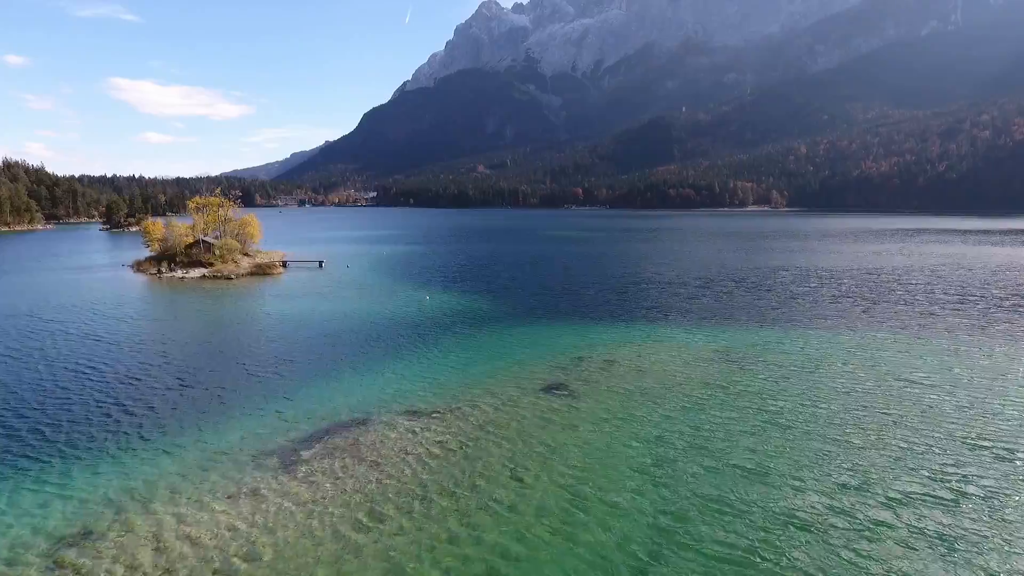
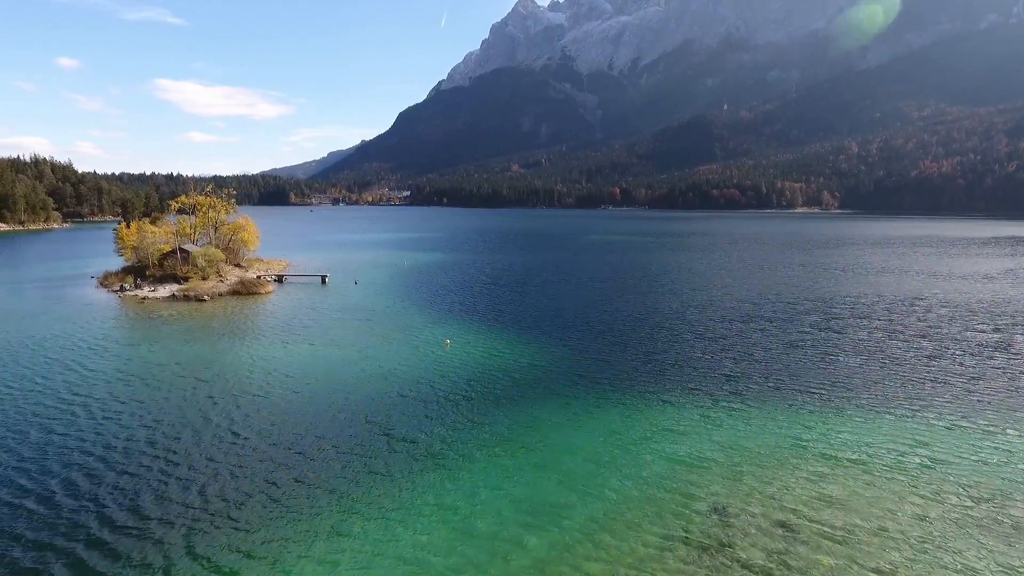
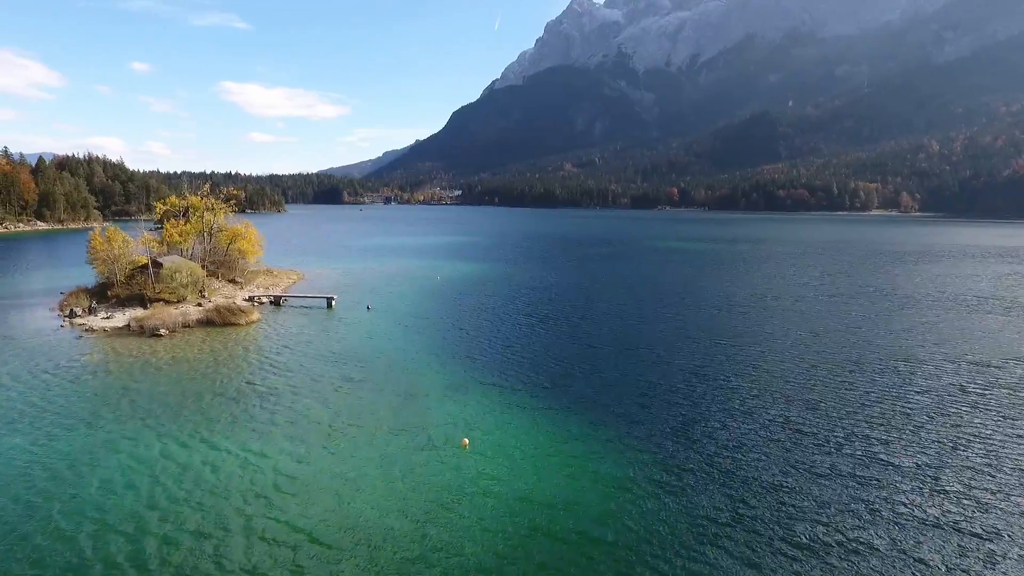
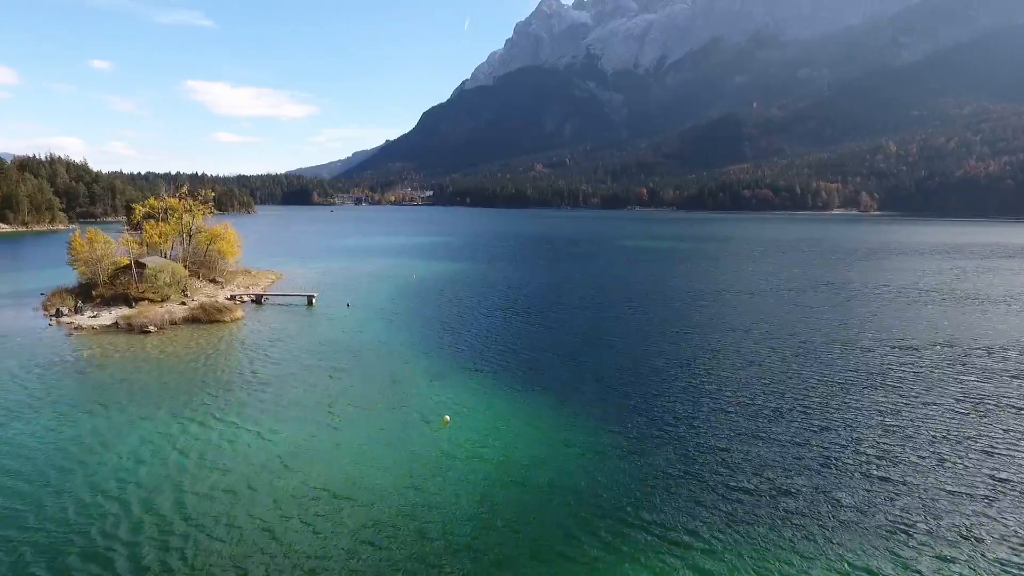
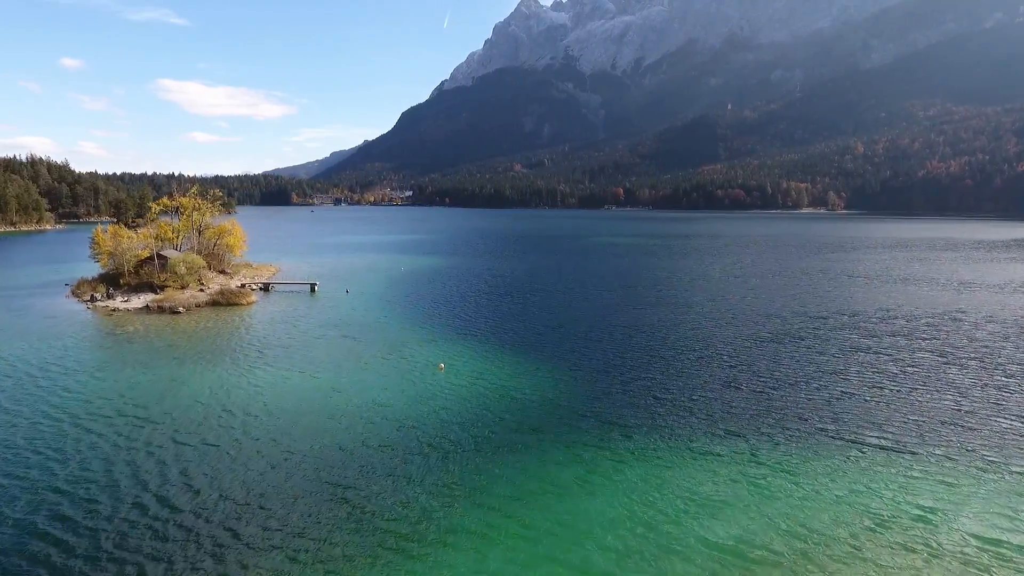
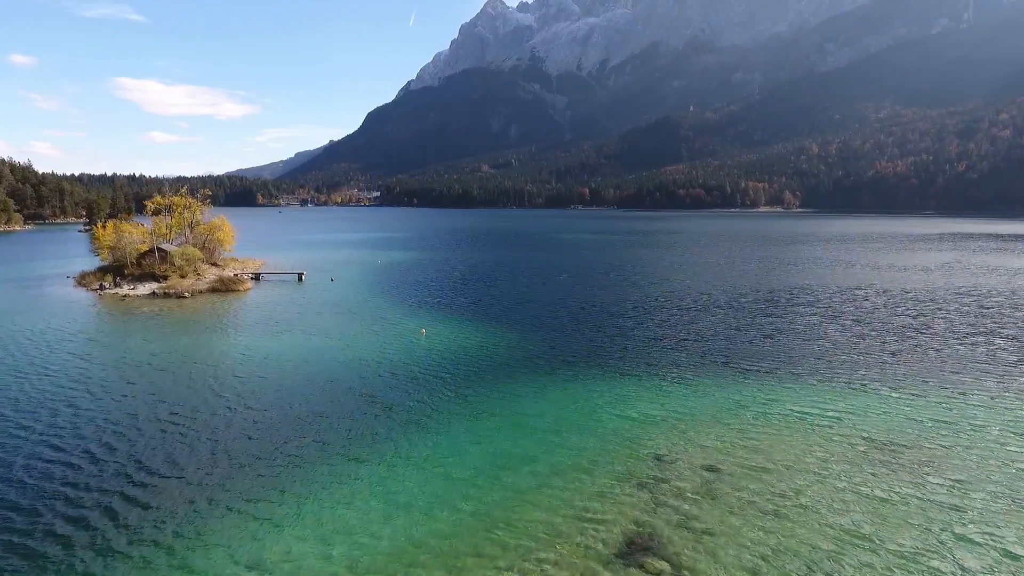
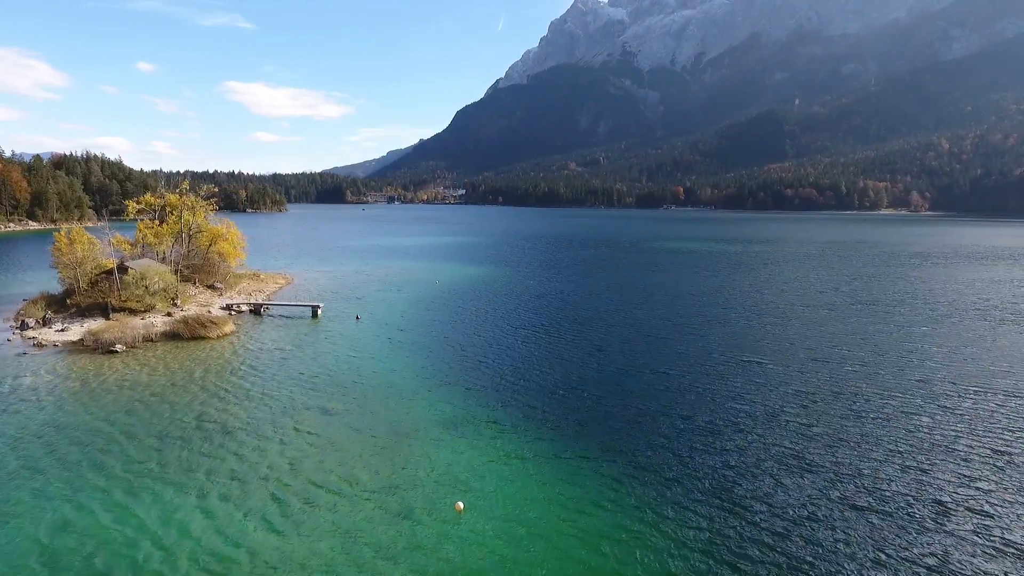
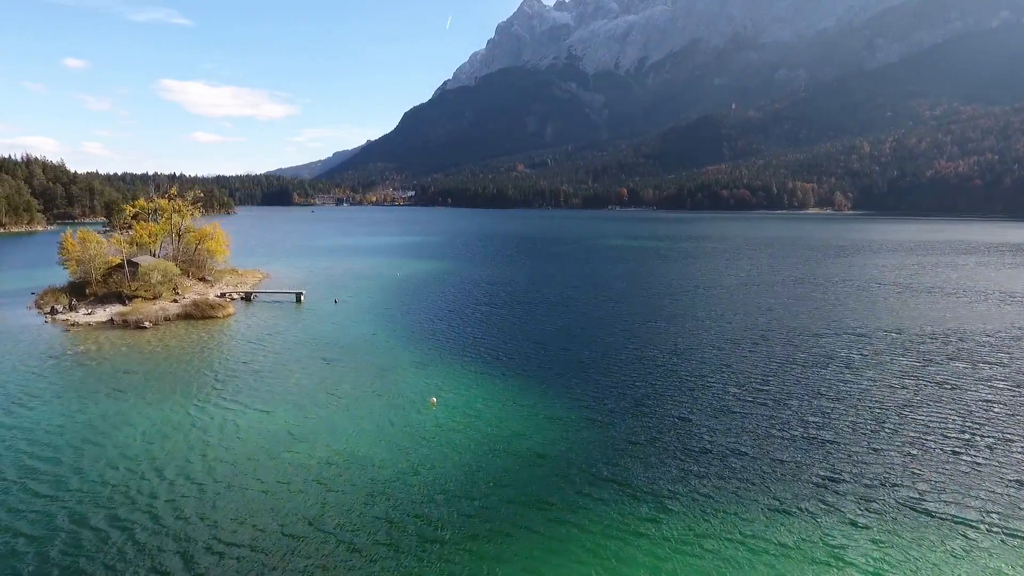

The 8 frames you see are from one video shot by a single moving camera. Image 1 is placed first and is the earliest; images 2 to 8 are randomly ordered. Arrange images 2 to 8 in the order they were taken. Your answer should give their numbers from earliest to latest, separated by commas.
6, 2, 5, 8, 4, 3, 7
